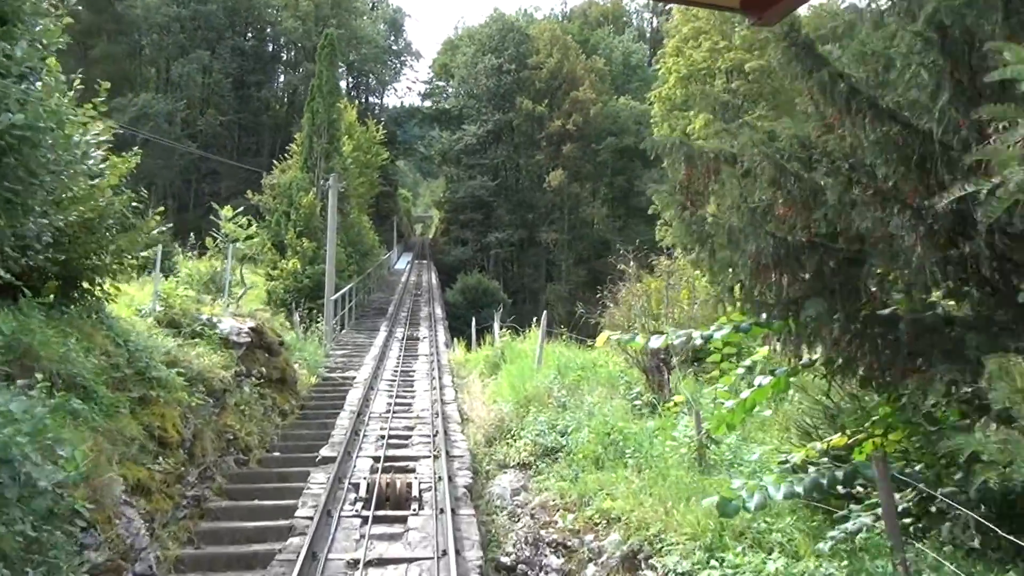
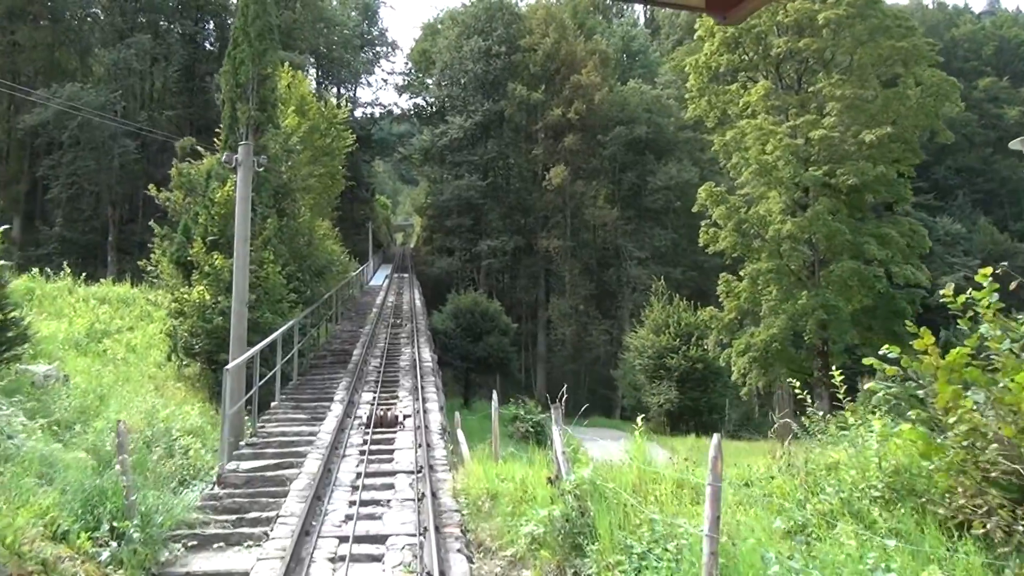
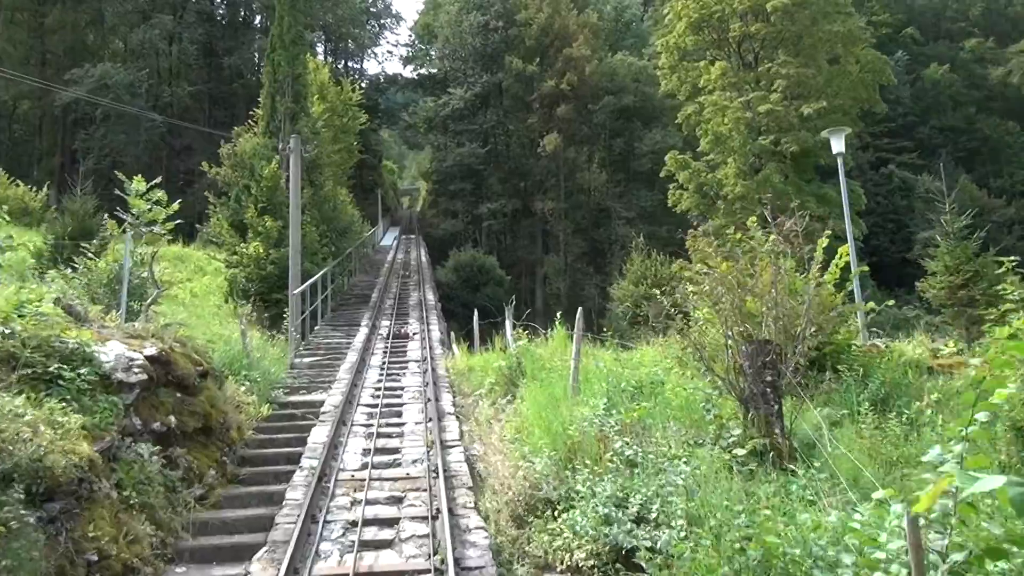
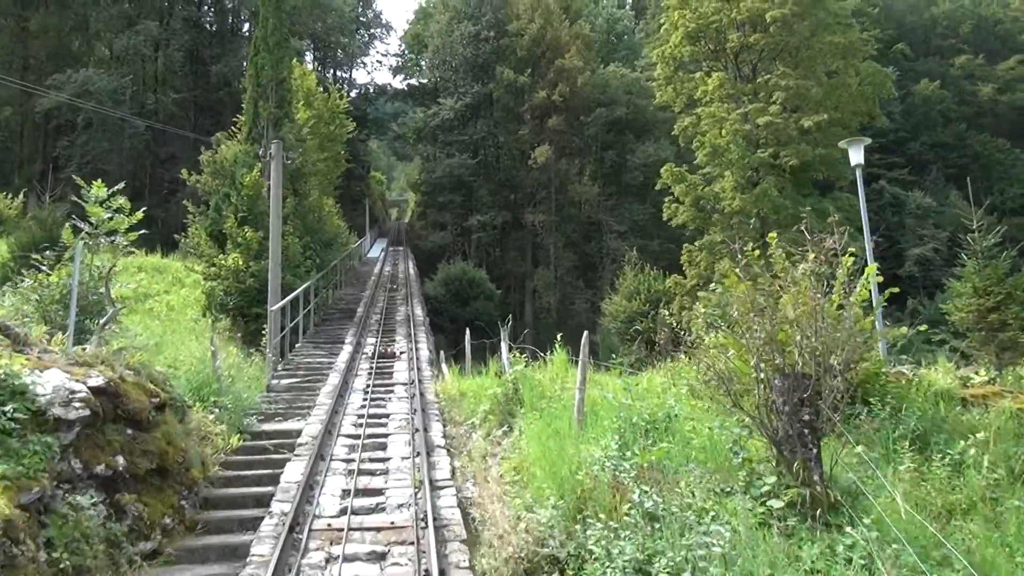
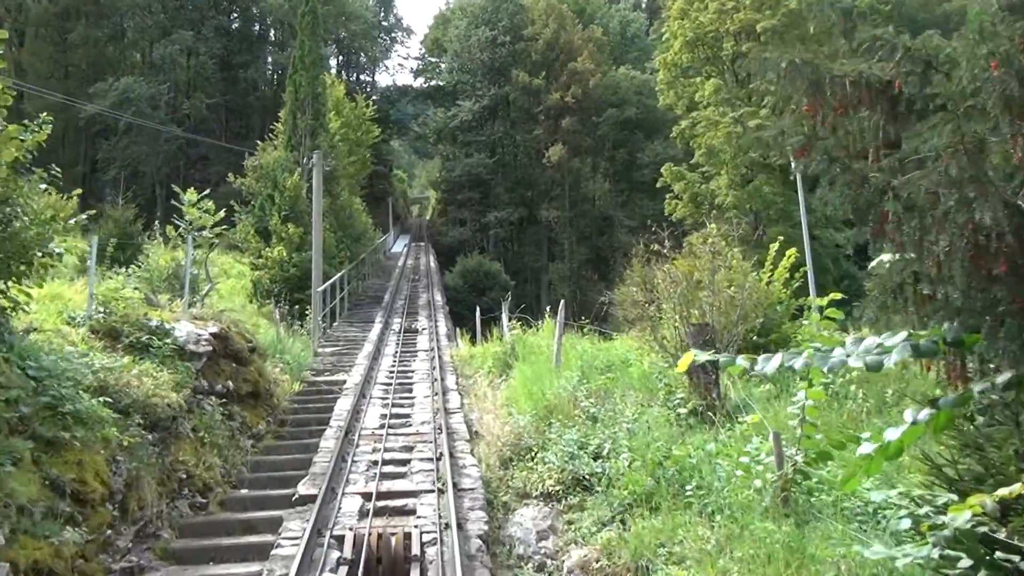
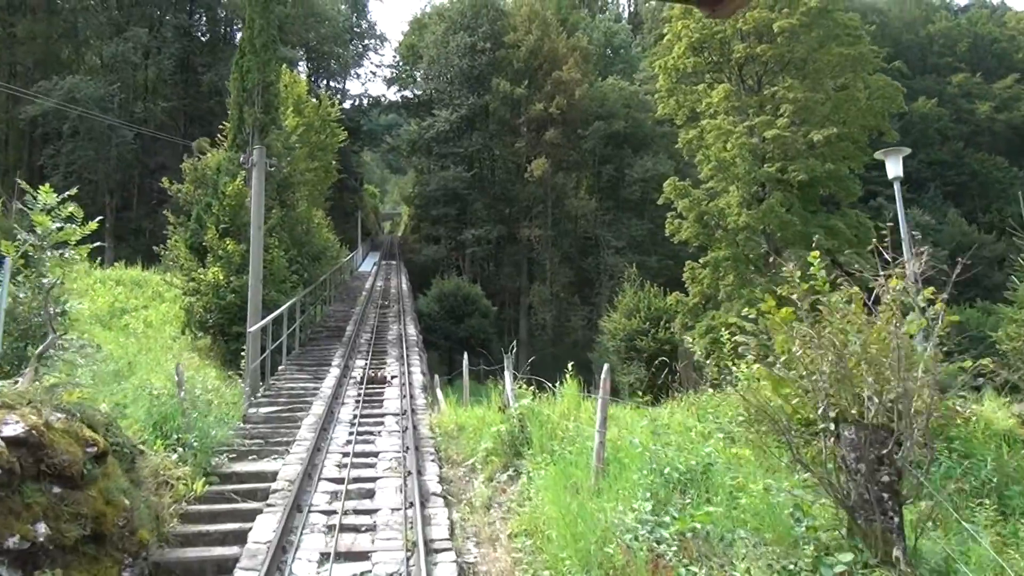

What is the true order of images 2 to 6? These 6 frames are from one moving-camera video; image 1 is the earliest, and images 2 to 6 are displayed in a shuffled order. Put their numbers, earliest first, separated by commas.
5, 3, 4, 6, 2
